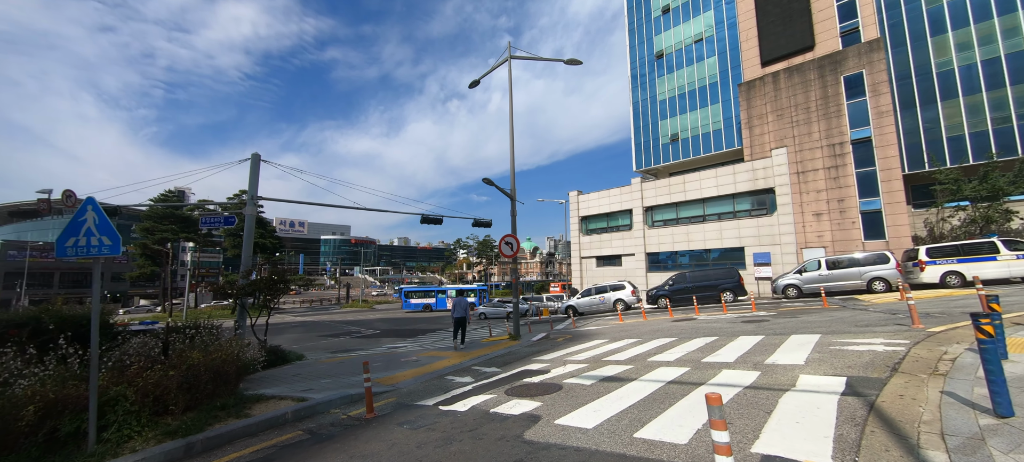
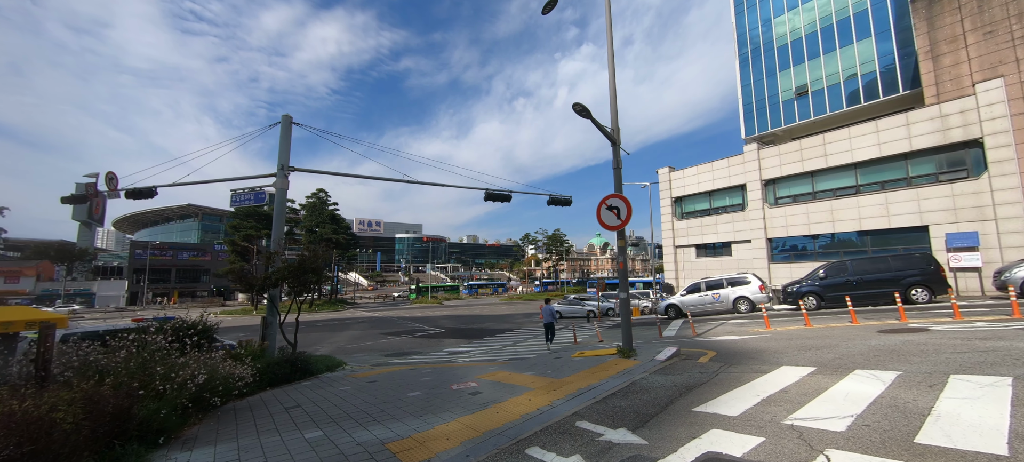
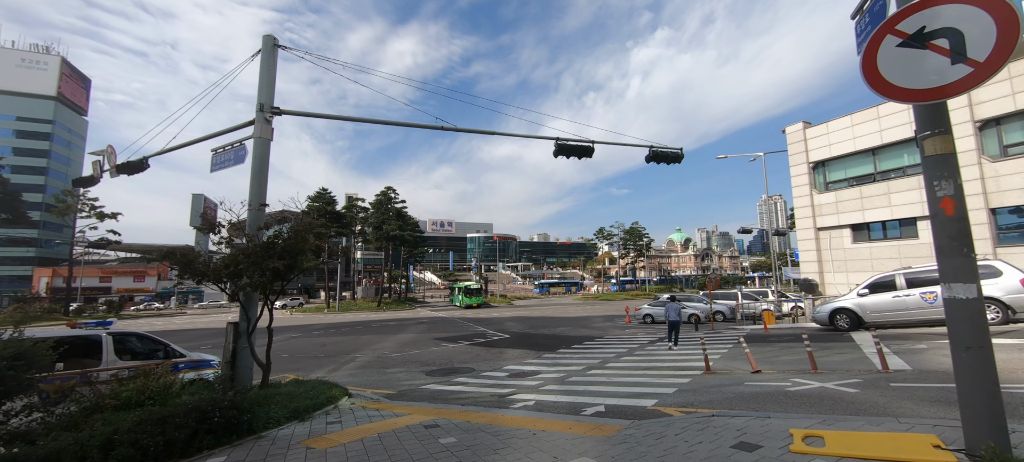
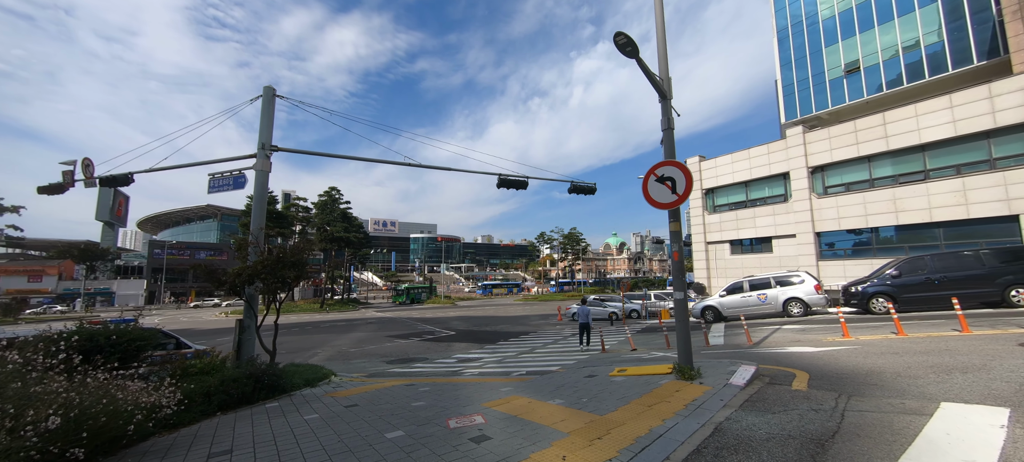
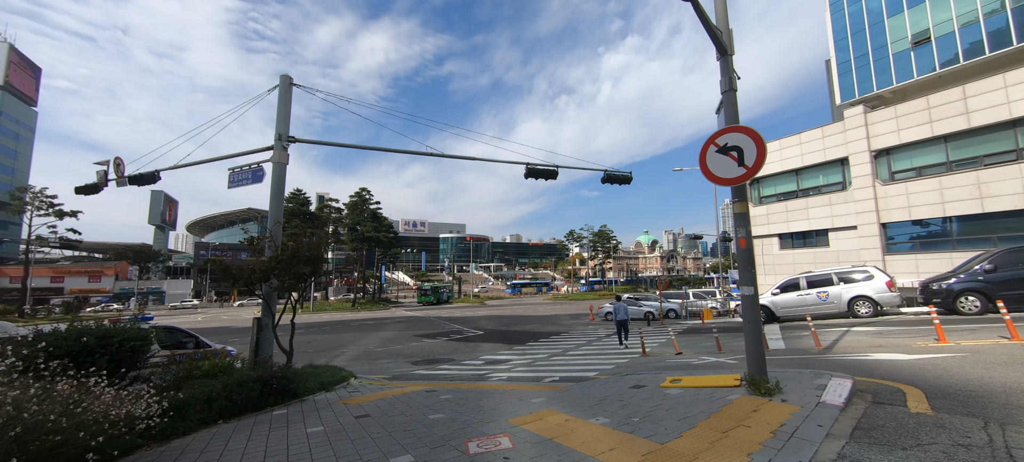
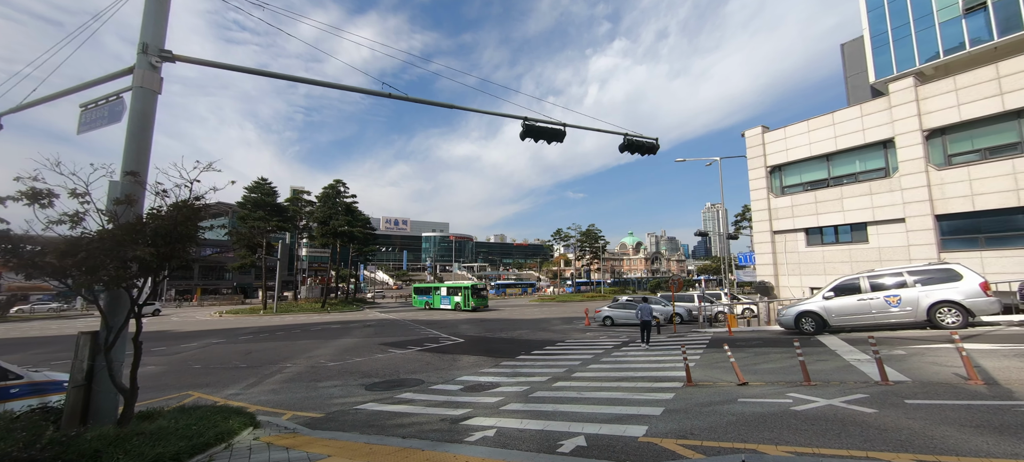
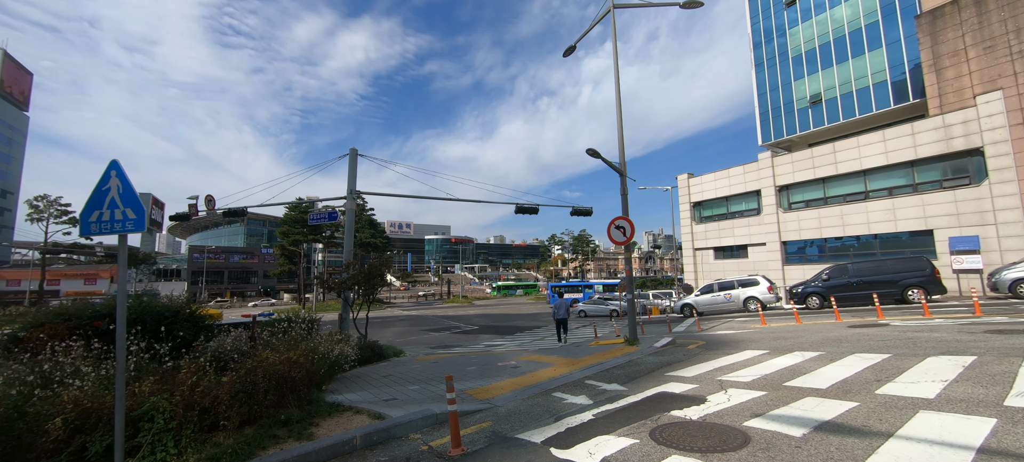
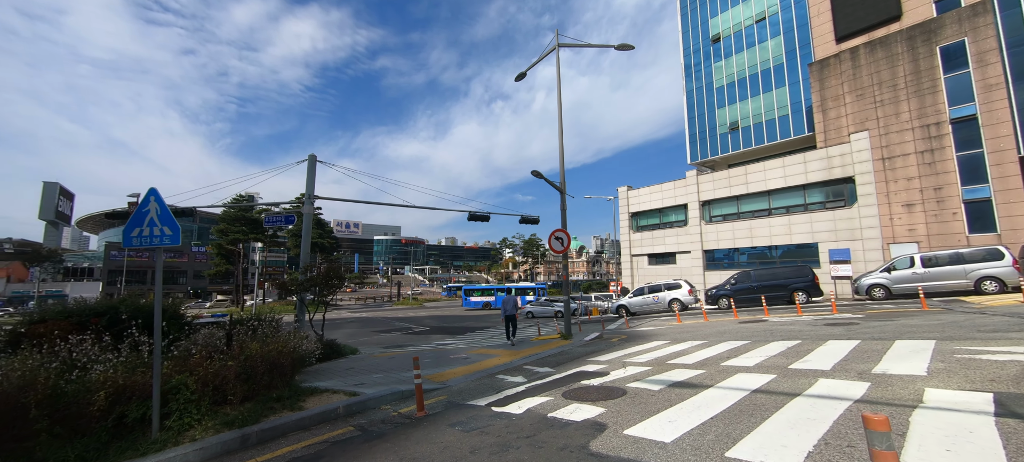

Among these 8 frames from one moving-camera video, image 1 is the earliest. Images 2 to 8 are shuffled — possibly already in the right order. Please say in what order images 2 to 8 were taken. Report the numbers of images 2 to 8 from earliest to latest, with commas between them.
8, 7, 2, 4, 5, 3, 6
